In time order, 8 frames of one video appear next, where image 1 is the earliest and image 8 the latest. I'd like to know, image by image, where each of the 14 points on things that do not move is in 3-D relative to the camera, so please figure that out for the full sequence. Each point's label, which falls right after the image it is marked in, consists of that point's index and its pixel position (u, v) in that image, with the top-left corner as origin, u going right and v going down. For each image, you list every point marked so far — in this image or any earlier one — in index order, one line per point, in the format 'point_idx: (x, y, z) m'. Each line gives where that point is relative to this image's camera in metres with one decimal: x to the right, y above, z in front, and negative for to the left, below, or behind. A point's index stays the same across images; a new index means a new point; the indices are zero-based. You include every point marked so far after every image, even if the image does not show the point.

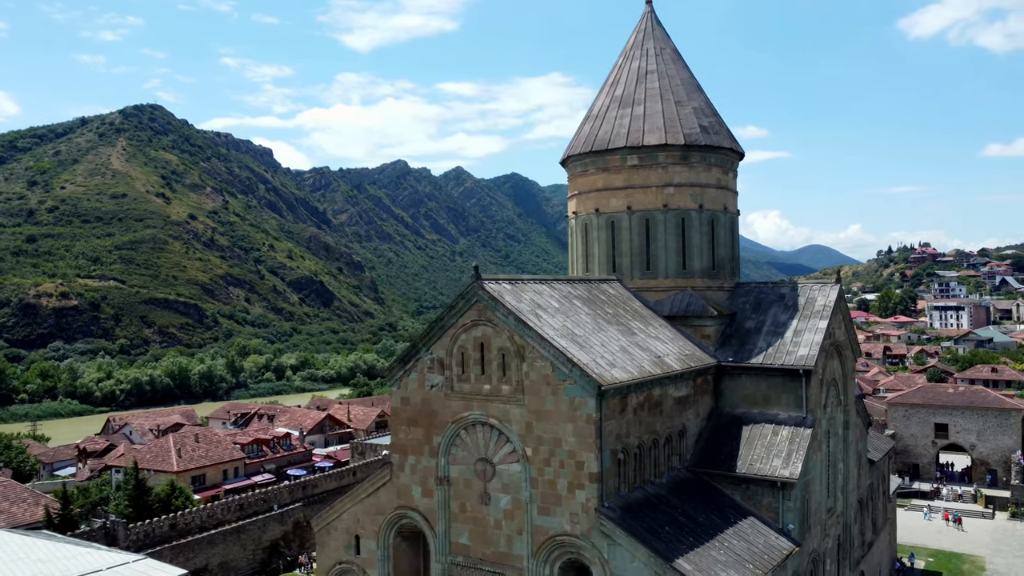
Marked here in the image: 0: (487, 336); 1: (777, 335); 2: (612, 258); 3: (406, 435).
0: (-0.4, -0.8, +11.9) m
1: (+5.5, -1.0, +14.8) m
2: (+2.3, +0.7, +16.4) m
3: (-1.9, -2.6, +12.8) m
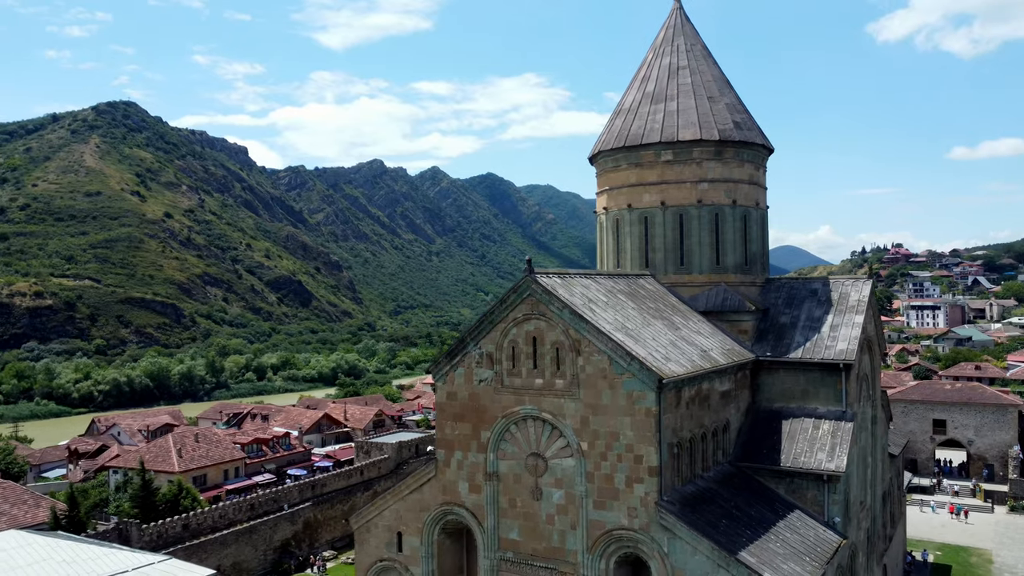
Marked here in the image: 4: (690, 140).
0: (+0.4, -0.7, +11.8) m
1: (+6.3, -0.9, +14.9) m
2: (+3.0, +0.8, +16.4) m
3: (-1.1, -2.5, +12.7) m
4: (+3.9, +3.3, +15.8) m
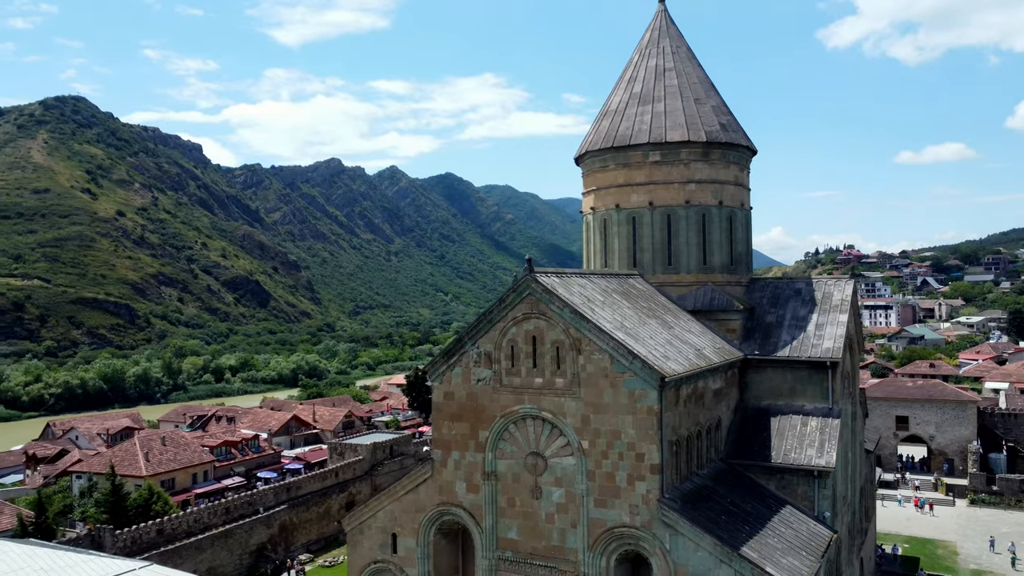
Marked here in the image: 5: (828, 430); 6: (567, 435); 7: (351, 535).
0: (+0.4, -0.7, +11.8) m
1: (+6.1, -0.9, +15.2) m
2: (+2.8, +0.8, +16.6) m
3: (-1.1, -2.5, +12.6) m
4: (+3.7, +3.3, +16.0) m
5: (+6.0, -2.7, +13.7) m
6: (+0.9, -2.4, +11.6) m
7: (-3.0, -4.7, +13.6) m
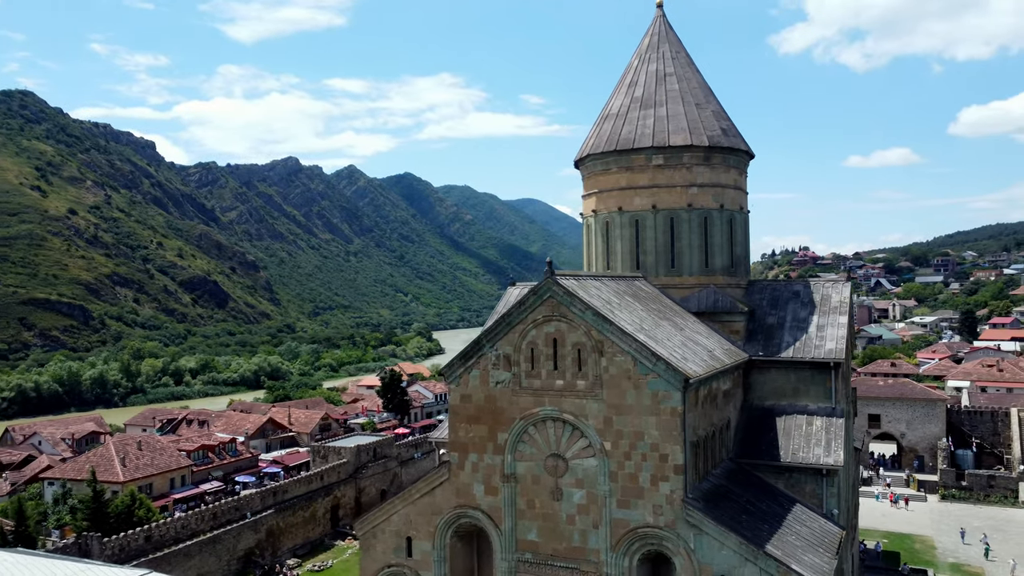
0: (+0.8, -0.7, +11.9) m
1: (+6.3, -0.9, +15.5) m
2: (+2.9, +0.8, +16.8) m
3: (-0.8, -2.5, +12.6) m
4: (+3.8, +3.2, +16.2) m
5: (+6.2, -2.7, +14.0) m
6: (+1.2, -2.4, +11.7) m
7: (-2.8, -4.7, +13.4) m
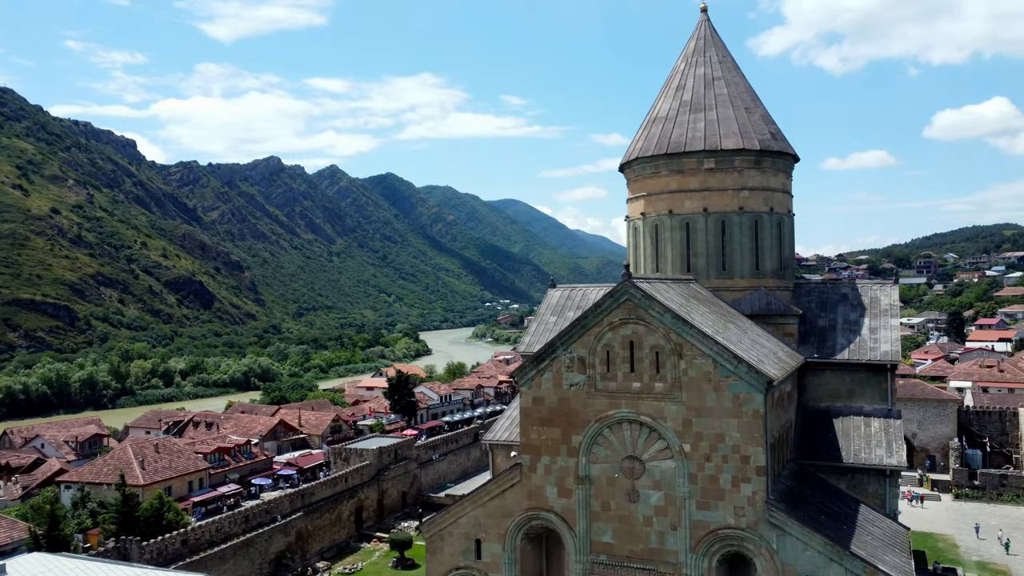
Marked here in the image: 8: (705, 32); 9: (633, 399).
0: (+2.1, -0.8, +11.9) m
1: (+7.5, -1.0, +15.7) m
2: (+4.1, +0.7, +16.9) m
3: (+0.5, -2.6, +12.6) m
4: (+5.0, +3.2, +16.4) m
5: (+7.5, -2.8, +14.2) m
6: (+2.5, -2.5, +11.8) m
7: (-1.5, -4.7, +13.4) m
8: (+4.9, +6.5, +18.3) m
9: (+2.0, -1.8, +12.0) m
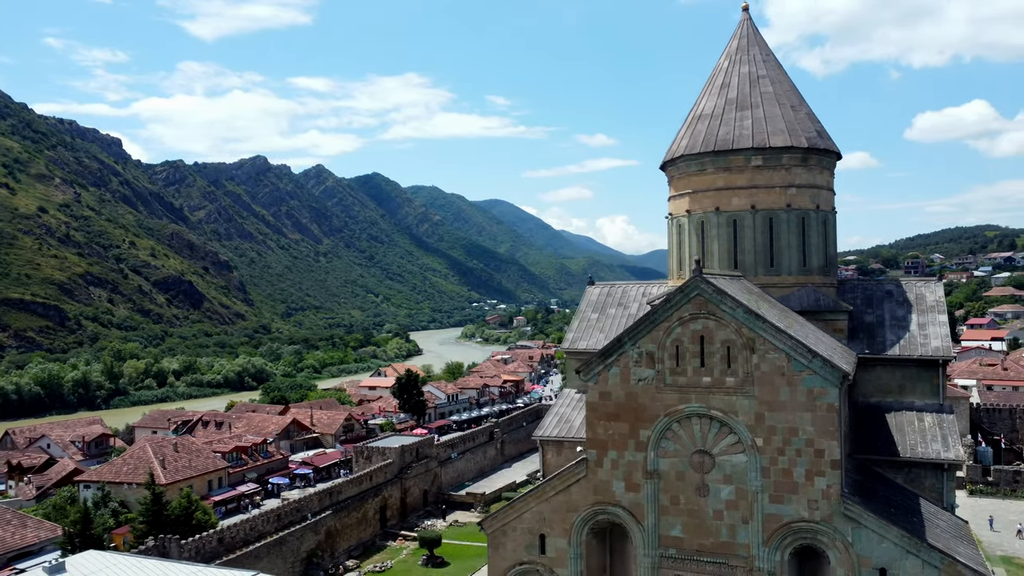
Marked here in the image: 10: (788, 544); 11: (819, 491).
0: (+3.3, -0.7, +12.0) m
1: (+8.6, -0.9, +15.9) m
2: (+5.2, +0.8, +17.0) m
3: (+1.7, -2.5, +12.7) m
4: (+6.2, +3.2, +16.5) m
5: (+8.6, -2.7, +14.3) m
6: (+3.7, -2.4, +11.8) m
7: (-0.3, -4.7, +13.4) m
8: (+6.0, +6.6, +18.4) m
9: (+3.2, -1.8, +12.0) m
10: (+4.4, -4.1, +11.6) m
11: (+4.8, -3.2, +11.4) m
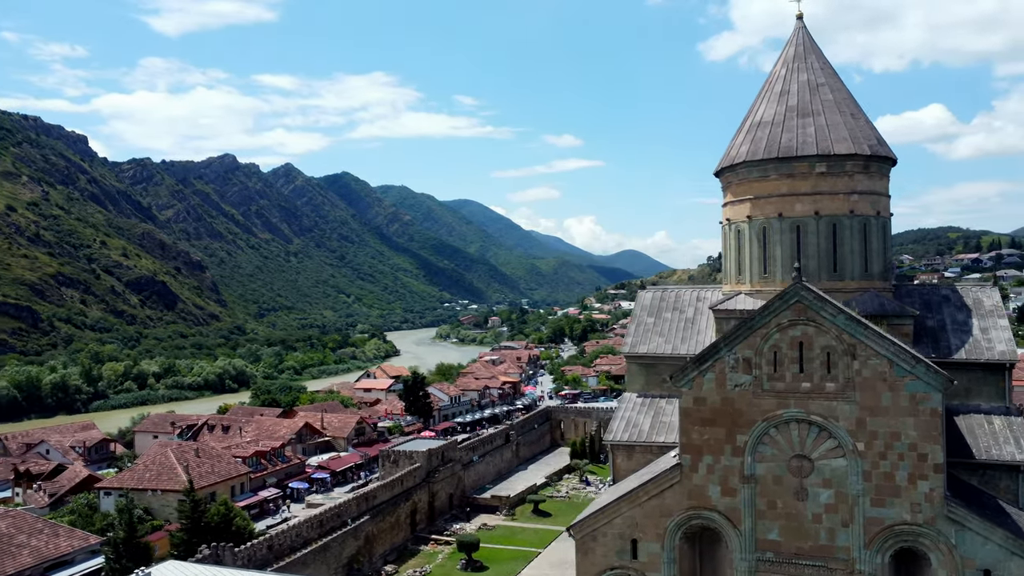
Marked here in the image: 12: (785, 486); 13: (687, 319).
0: (+5.0, -0.8, +12.2) m
1: (+10.2, -1.0, +16.2) m
2: (+6.8, +0.7, +17.2) m
3: (+3.4, -2.6, +12.8) m
4: (+7.7, +3.1, +16.7) m
5: (+10.3, -2.8, +14.7) m
6: (+5.5, -2.5, +12.0) m
7: (+1.3, -4.8, +13.5) m
8: (+7.5, +6.5, +18.6) m
9: (+4.9, -1.9, +12.2) m
10: (+6.2, -4.2, +11.8) m
11: (+6.6, -3.3, +11.6) m
12: (+4.7, -3.4, +12.4) m
13: (+4.6, -0.8, +18.8) m
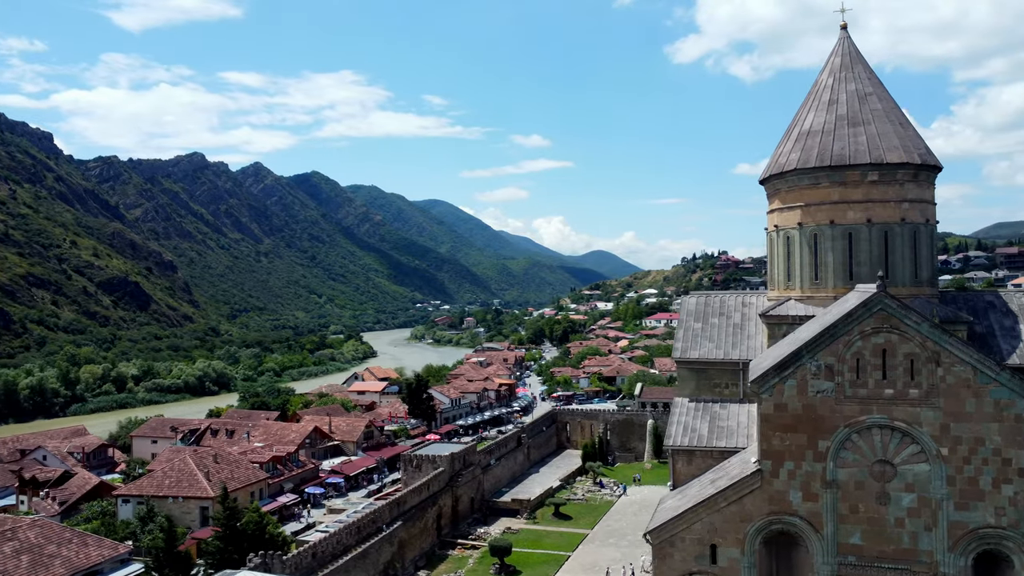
0: (+6.5, -0.9, +12.4) m
1: (+11.6, -1.2, +16.6) m
2: (+8.1, +0.5, +17.5) m
3: (+4.9, -2.8, +12.9) m
4: (+9.1, +3.0, +17.0) m
5: (+11.7, -3.0, +15.1) m
6: (+7.0, -2.6, +12.3) m
7: (+2.8, -4.9, +13.6) m
8: (+8.8, +6.3, +18.9) m
9: (+6.5, -2.0, +12.4) m
10: (+7.7, -4.4, +12.1) m
11: (+8.1, -3.5, +11.9) m
12: (+6.2, -3.5, +12.6) m
13: (+5.9, -1.0, +19.0) m
